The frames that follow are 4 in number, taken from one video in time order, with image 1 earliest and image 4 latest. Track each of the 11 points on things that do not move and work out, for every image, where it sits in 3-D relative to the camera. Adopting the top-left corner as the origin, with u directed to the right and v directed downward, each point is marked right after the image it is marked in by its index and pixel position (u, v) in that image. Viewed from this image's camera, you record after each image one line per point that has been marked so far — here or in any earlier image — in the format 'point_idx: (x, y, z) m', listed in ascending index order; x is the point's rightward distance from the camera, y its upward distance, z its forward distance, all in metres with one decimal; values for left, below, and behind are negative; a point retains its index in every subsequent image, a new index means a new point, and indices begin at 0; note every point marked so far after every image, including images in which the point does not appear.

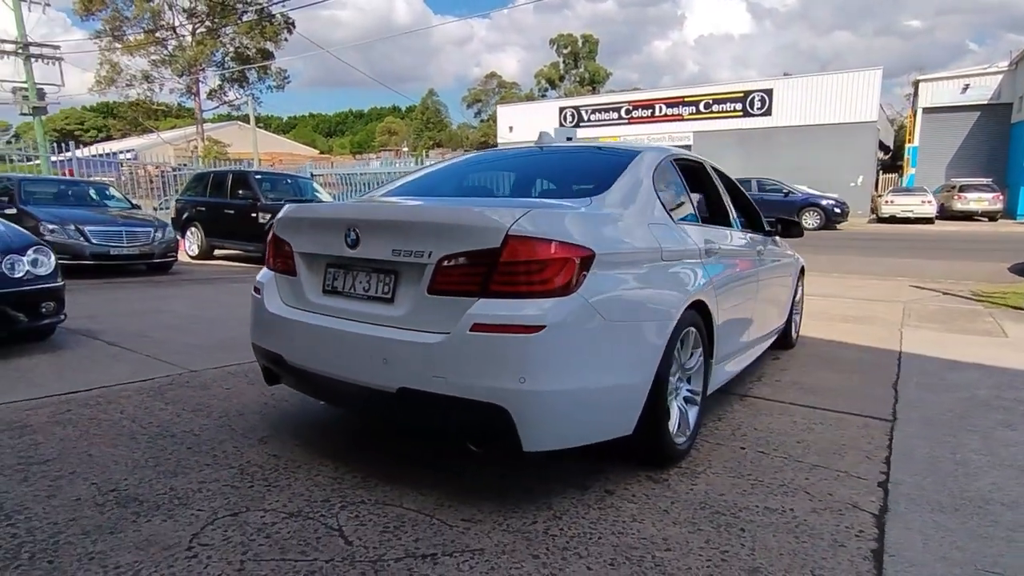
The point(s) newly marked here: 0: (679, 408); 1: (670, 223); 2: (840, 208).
0: (+0.9, -0.6, +3.1) m
1: (+0.8, +0.3, +3.1) m
2: (+10.8, +2.6, +19.6) m
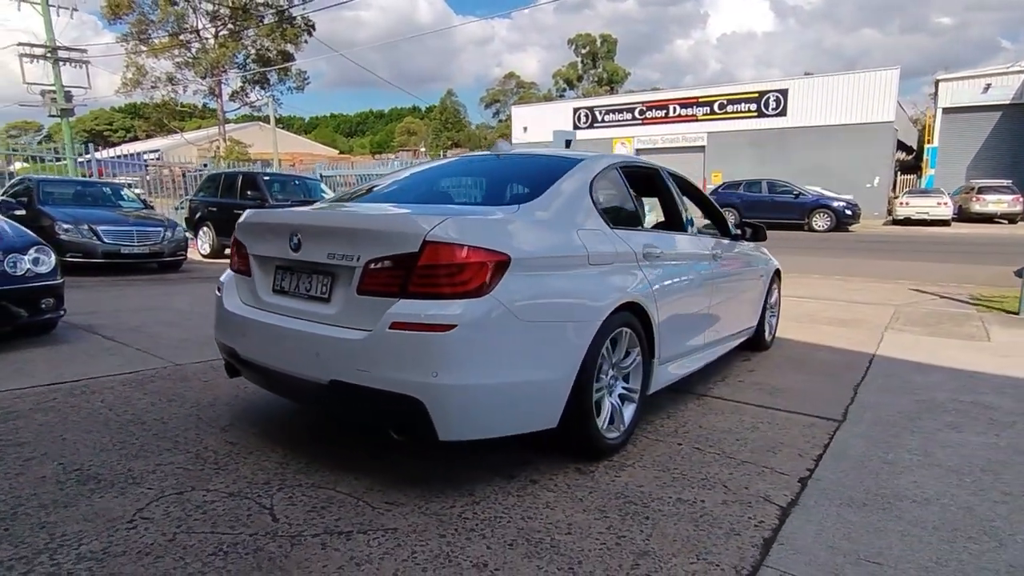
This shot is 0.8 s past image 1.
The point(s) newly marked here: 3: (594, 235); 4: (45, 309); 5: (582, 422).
0: (+0.5, -0.6, +3.3) m
1: (+0.5, +0.3, +3.3) m
2: (+11.1, +2.5, +19.4) m
3: (+0.4, +0.3, +3.2) m
4: (-4.0, -0.2, +5.1) m
5: (+0.4, -0.7, +3.0) m
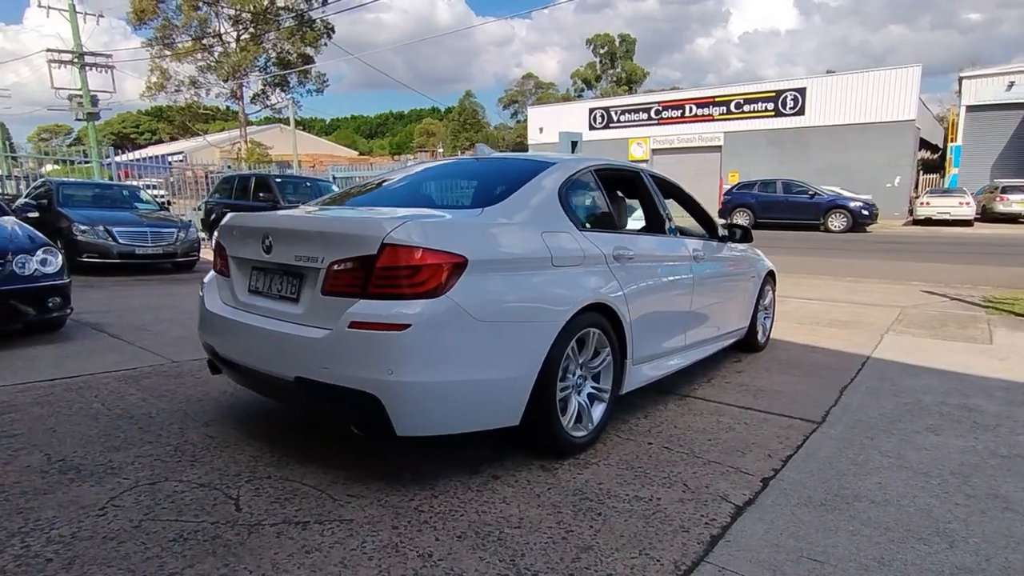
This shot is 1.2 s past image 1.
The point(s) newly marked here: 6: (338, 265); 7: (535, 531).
0: (+0.4, -0.7, +3.4) m
1: (+0.3, +0.3, +3.4) m
2: (+11.4, +2.5, +19.1) m
3: (+0.2, +0.3, +3.2) m
4: (-4.1, -0.2, +5.3) m
5: (+0.2, -0.7, +3.1) m
6: (-0.8, +0.1, +2.7) m
7: (+0.1, -1.0, +2.5) m
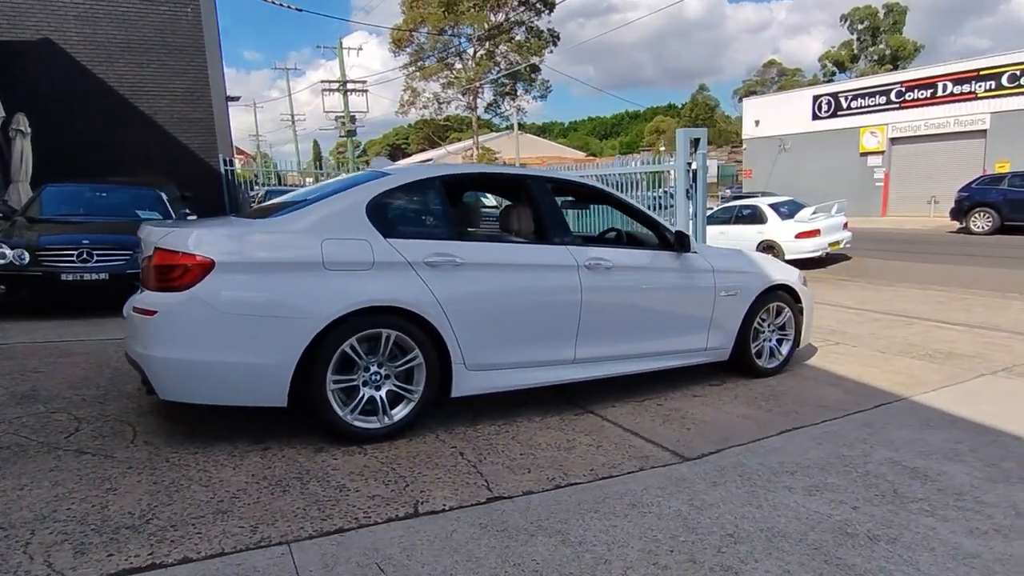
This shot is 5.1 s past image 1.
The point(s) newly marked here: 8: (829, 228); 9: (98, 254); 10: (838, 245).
0: (-0.9, -0.7, +3.7) m
1: (-0.9, +0.3, +3.6) m
2: (+15.6, +1.8, +13.8) m
3: (-1.0, +0.3, +3.6) m
4: (-4.2, 0.0, +7.2) m
5: (-1.1, -0.7, +3.5) m
6: (-2.1, +0.1, +3.5) m
7: (-1.5, -1.0, +2.9) m
8: (+7.1, +1.3, +13.3) m
9: (-4.7, +0.4, +6.7) m
10: (+7.4, +1.0, +13.5) m
